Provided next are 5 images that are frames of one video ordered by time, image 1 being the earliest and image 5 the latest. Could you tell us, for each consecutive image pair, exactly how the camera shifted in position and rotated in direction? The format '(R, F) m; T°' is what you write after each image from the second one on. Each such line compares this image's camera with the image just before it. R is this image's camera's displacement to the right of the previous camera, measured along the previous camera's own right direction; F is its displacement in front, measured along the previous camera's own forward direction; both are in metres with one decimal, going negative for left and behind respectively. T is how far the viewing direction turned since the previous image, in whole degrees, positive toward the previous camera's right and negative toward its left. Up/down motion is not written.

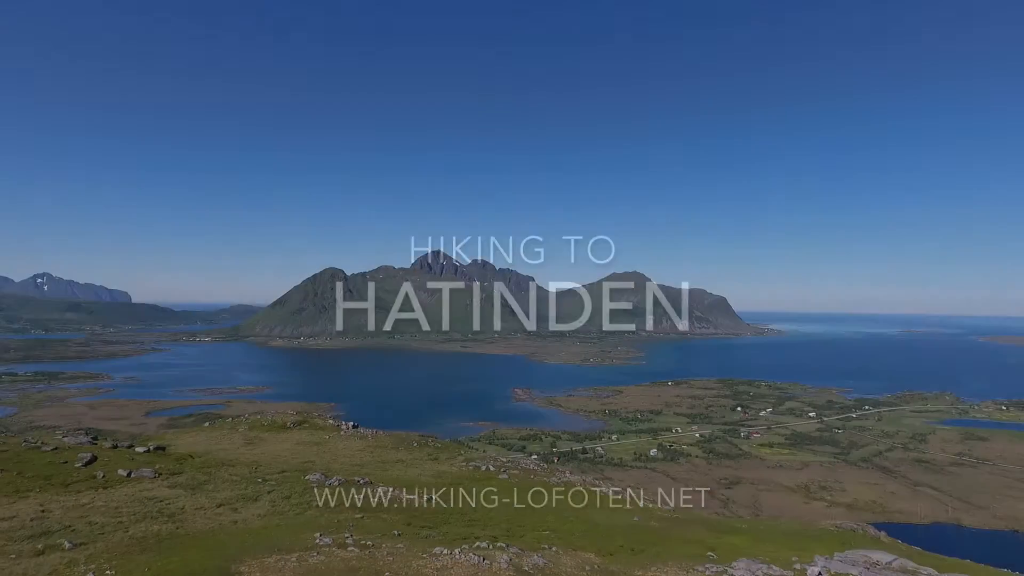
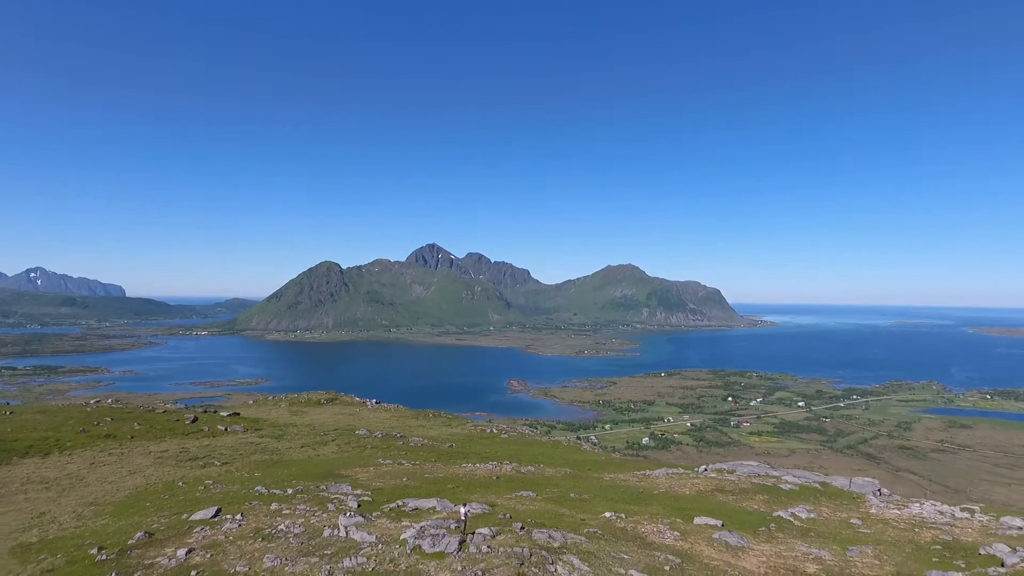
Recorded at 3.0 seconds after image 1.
(-0.2, -6.3) m; +1°
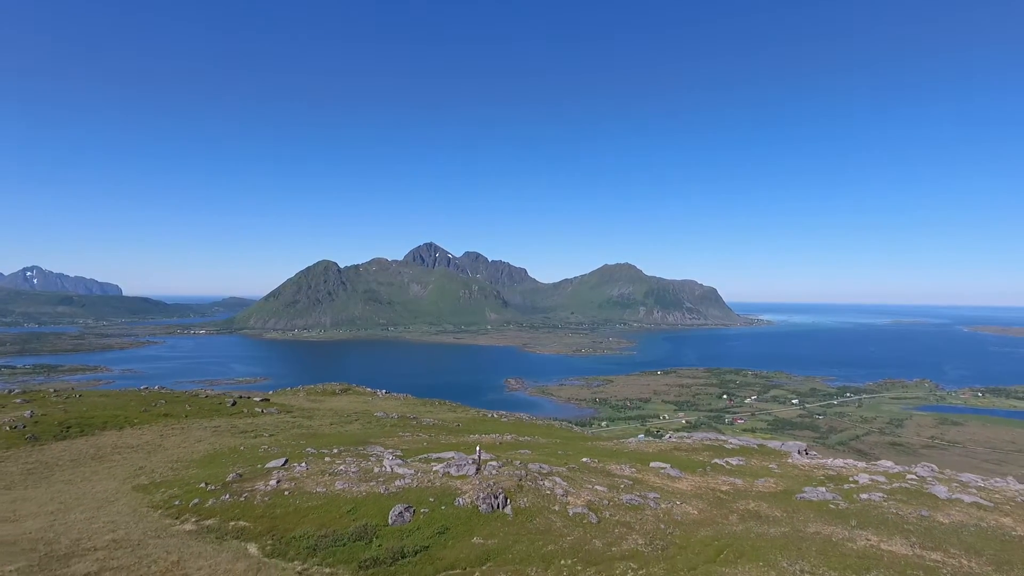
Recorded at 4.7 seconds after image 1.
(-0.1, -3.8) m; 0°
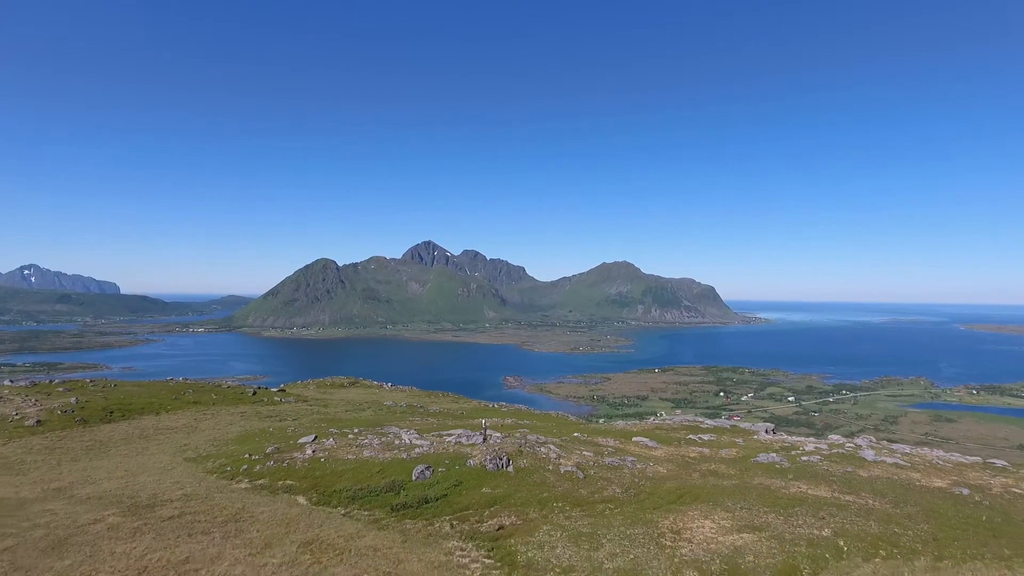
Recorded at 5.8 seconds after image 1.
(-0.1, -2.4) m; 0°
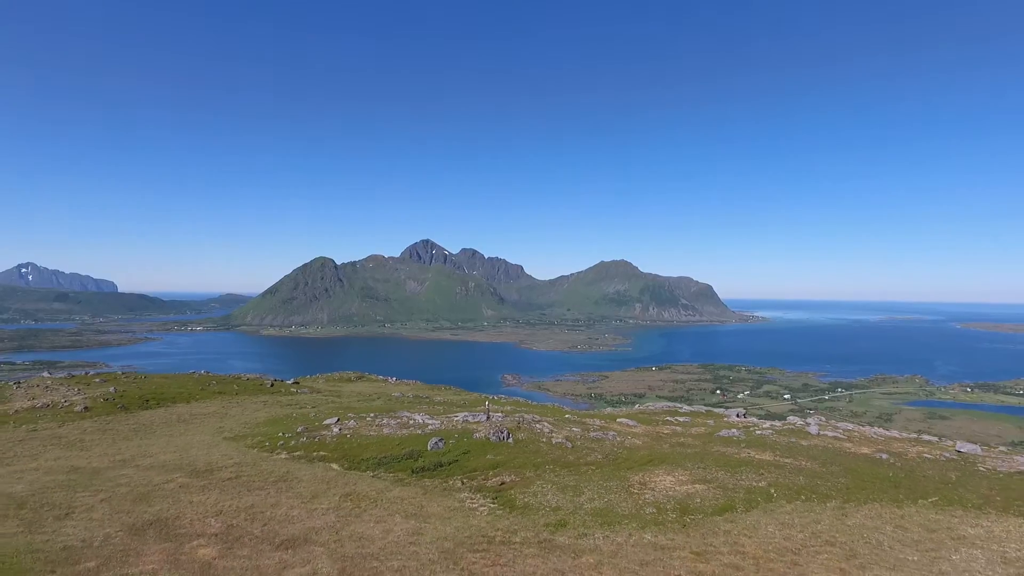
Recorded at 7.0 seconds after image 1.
(-0.1, -2.5) m; 0°
